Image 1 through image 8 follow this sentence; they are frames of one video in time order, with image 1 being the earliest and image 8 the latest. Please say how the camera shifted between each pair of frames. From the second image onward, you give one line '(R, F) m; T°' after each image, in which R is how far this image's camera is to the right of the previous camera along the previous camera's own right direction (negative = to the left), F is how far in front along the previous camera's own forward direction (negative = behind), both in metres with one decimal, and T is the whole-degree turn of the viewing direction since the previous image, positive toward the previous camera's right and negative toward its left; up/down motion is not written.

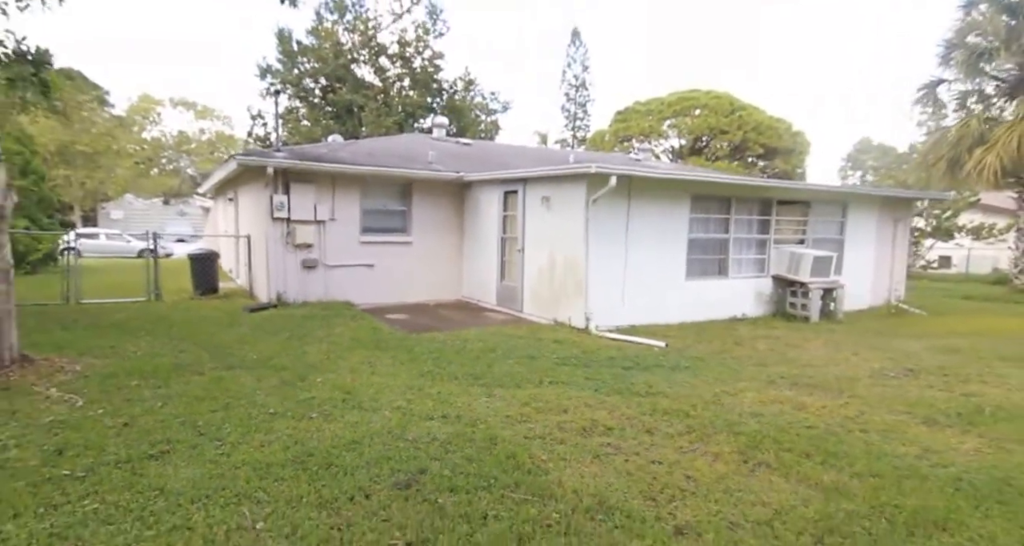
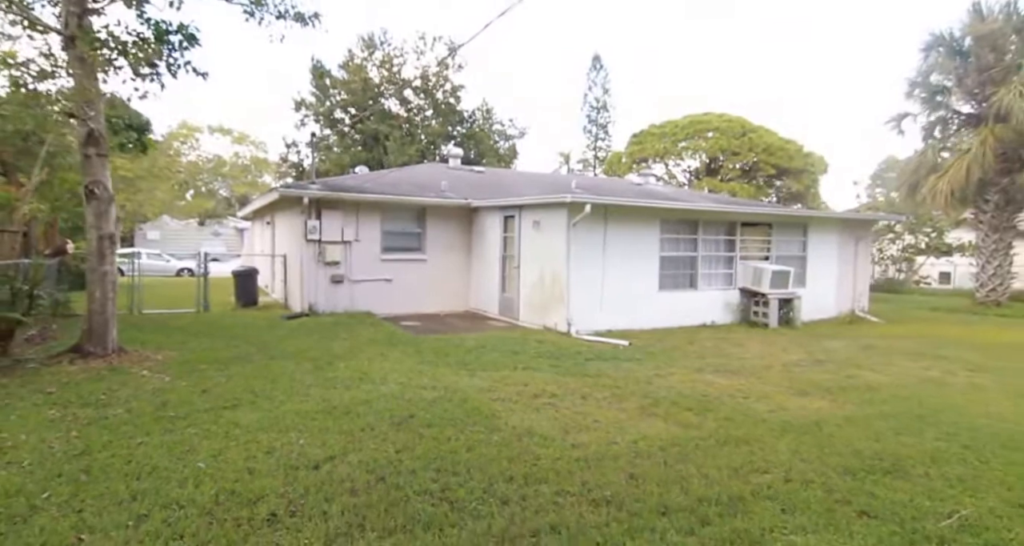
(+0.5, -1.5) m; -2°
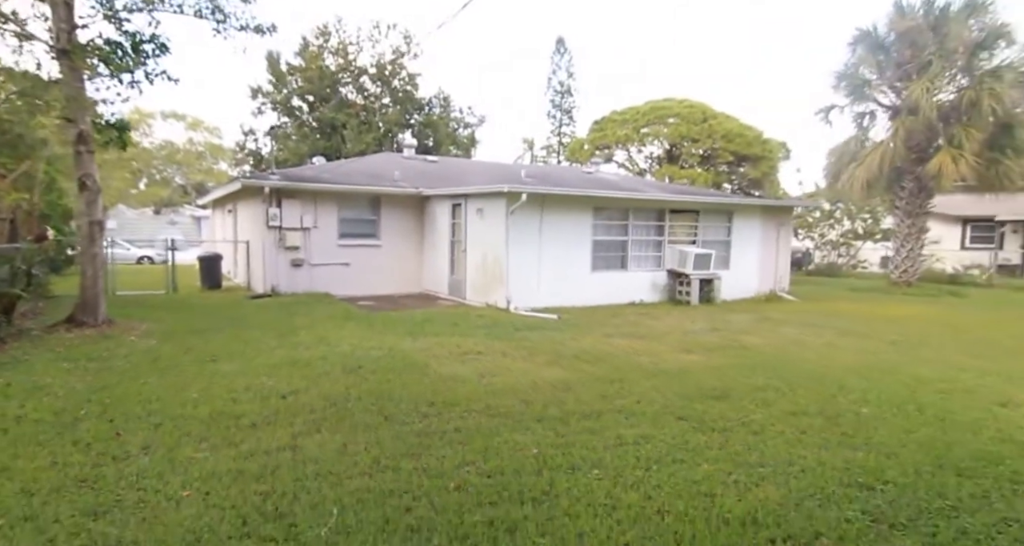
(+0.3, -1.2) m; +3°
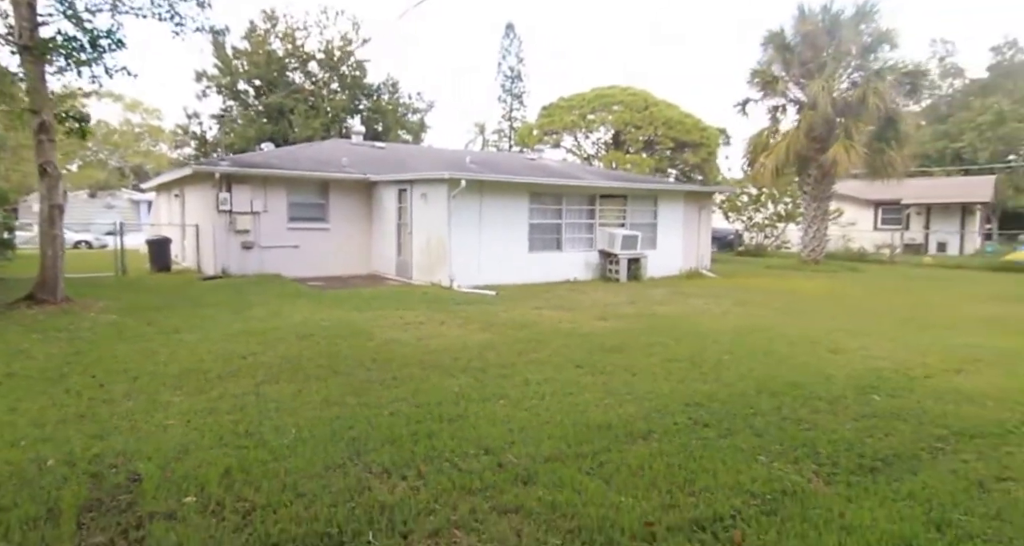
(+0.2, -0.9) m; +5°
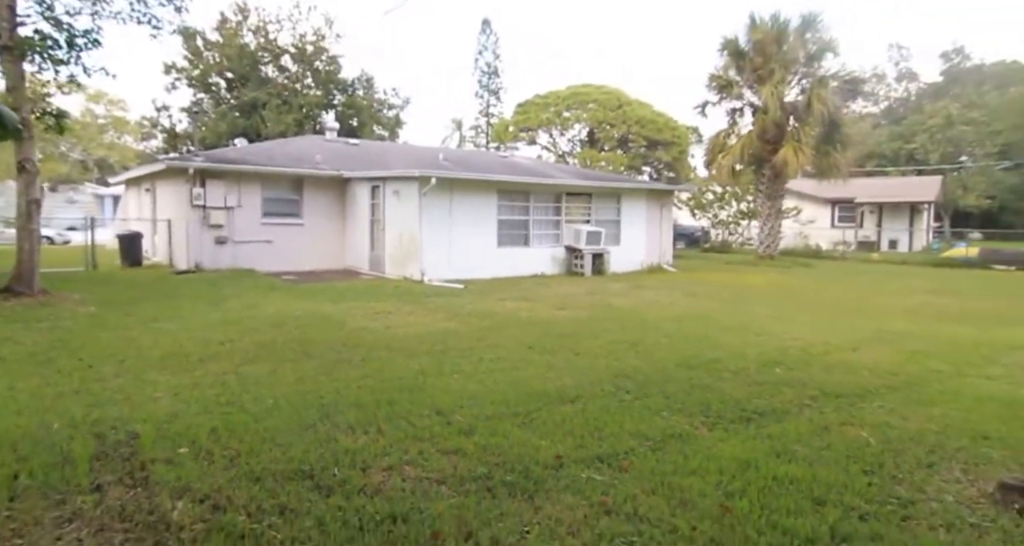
(+0.2, -0.6) m; +2°
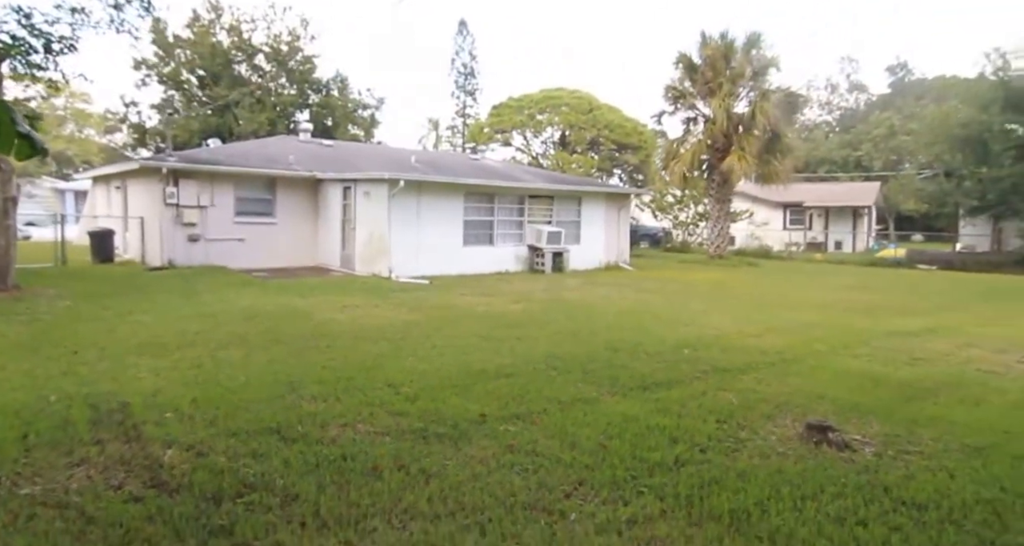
(+0.2, -0.6) m; +2°
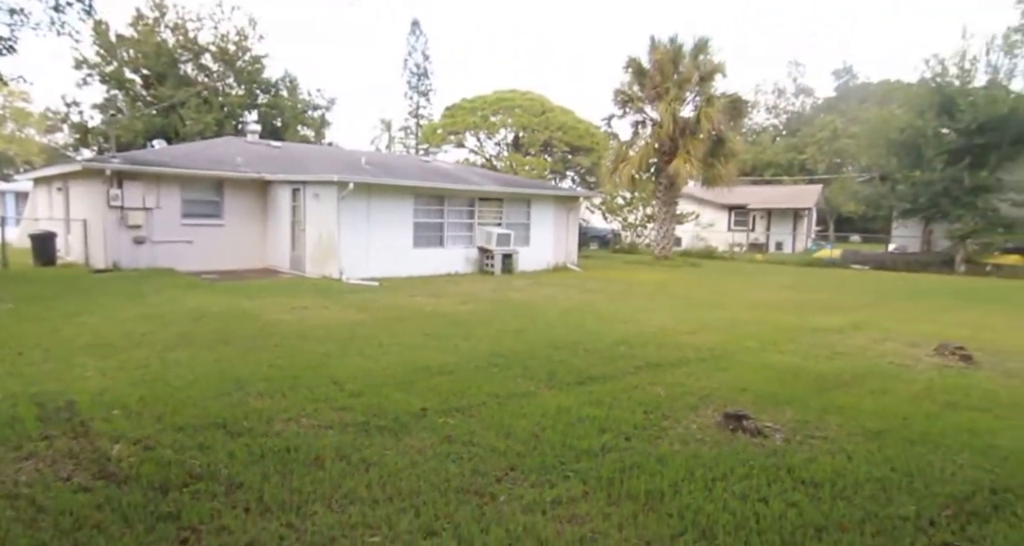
(+0.1, -0.2) m; +4°
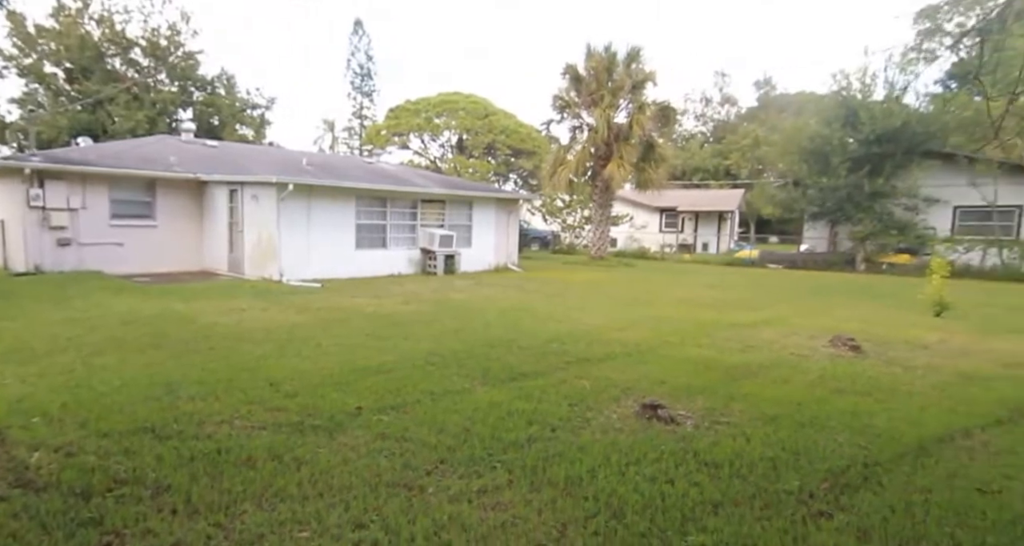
(+0.1, -0.2) m; +5°
